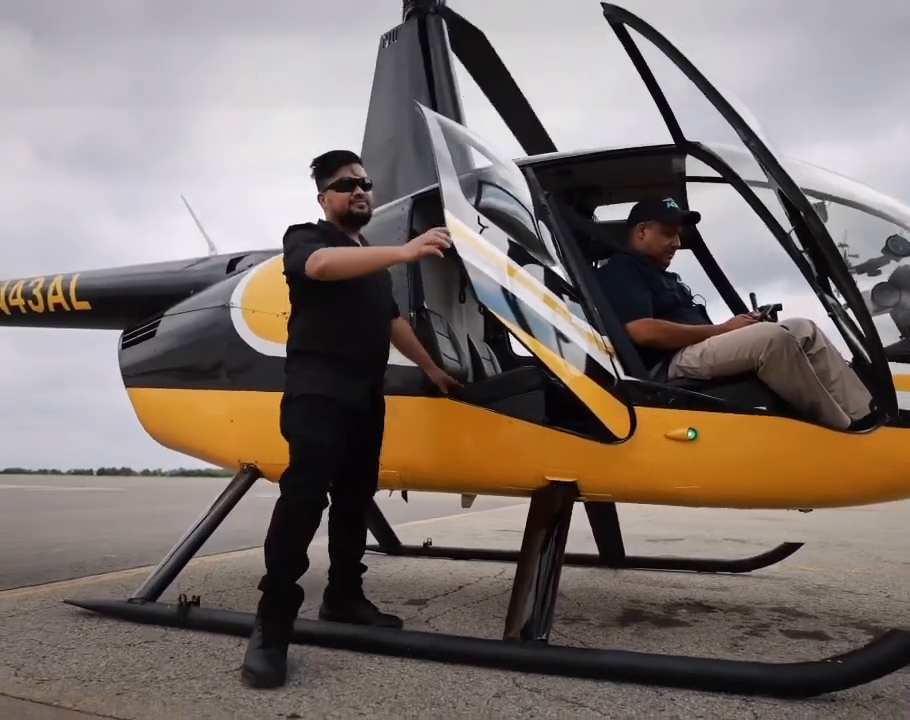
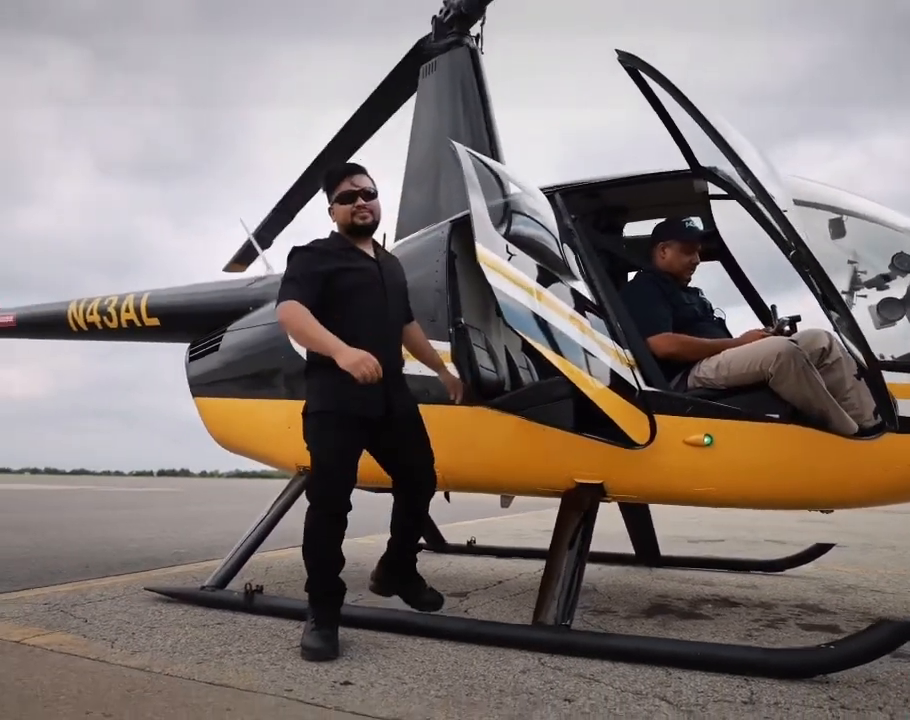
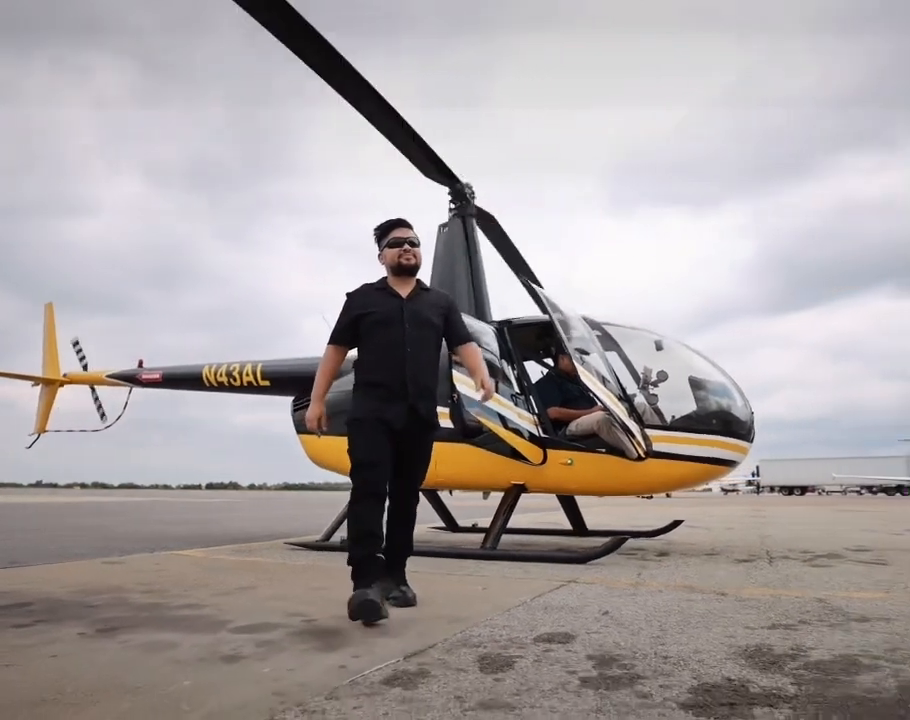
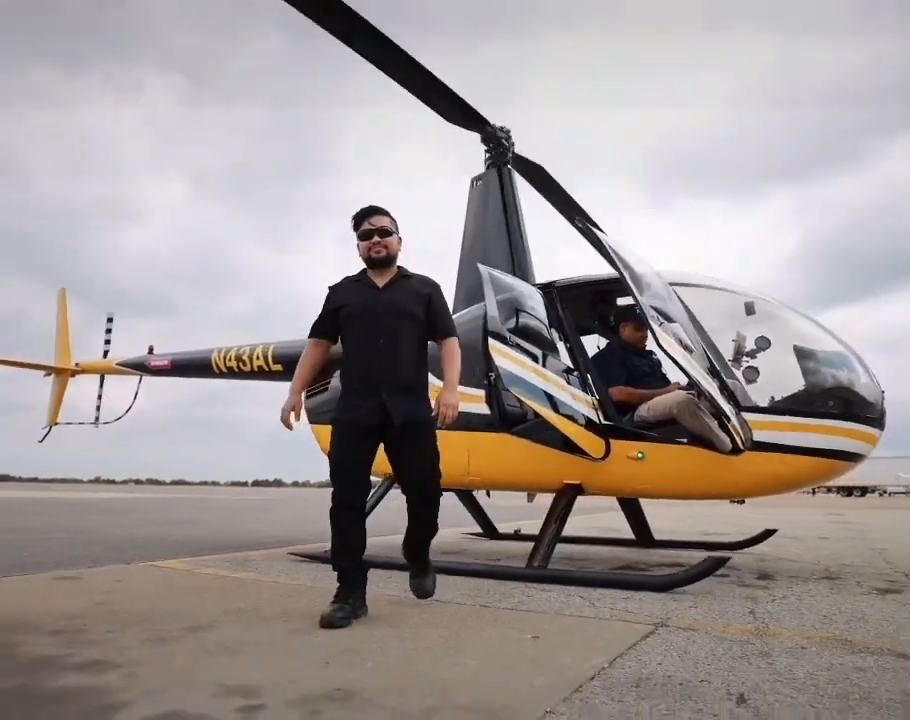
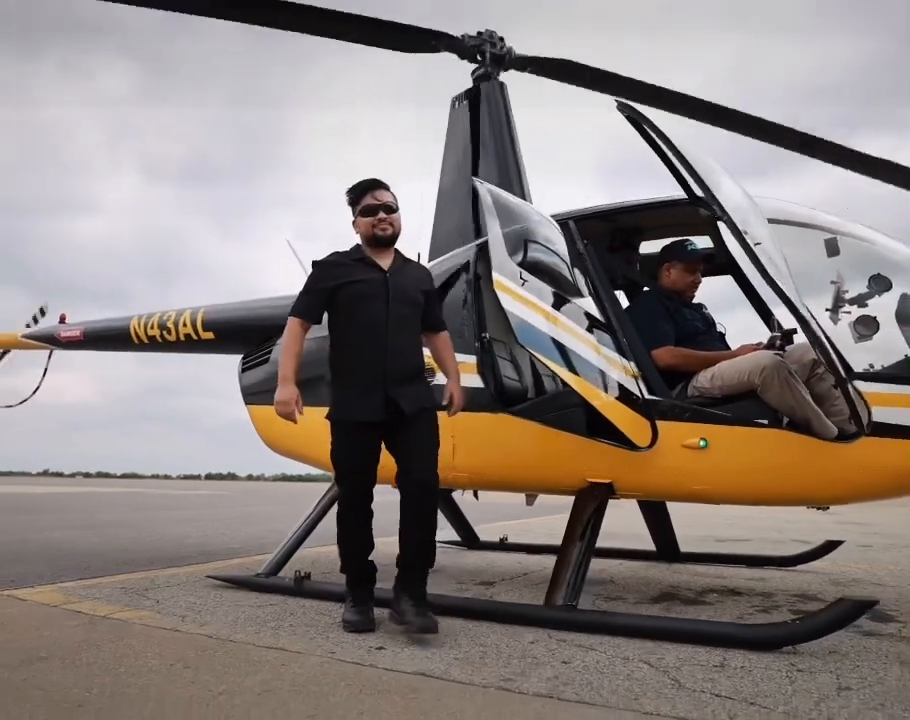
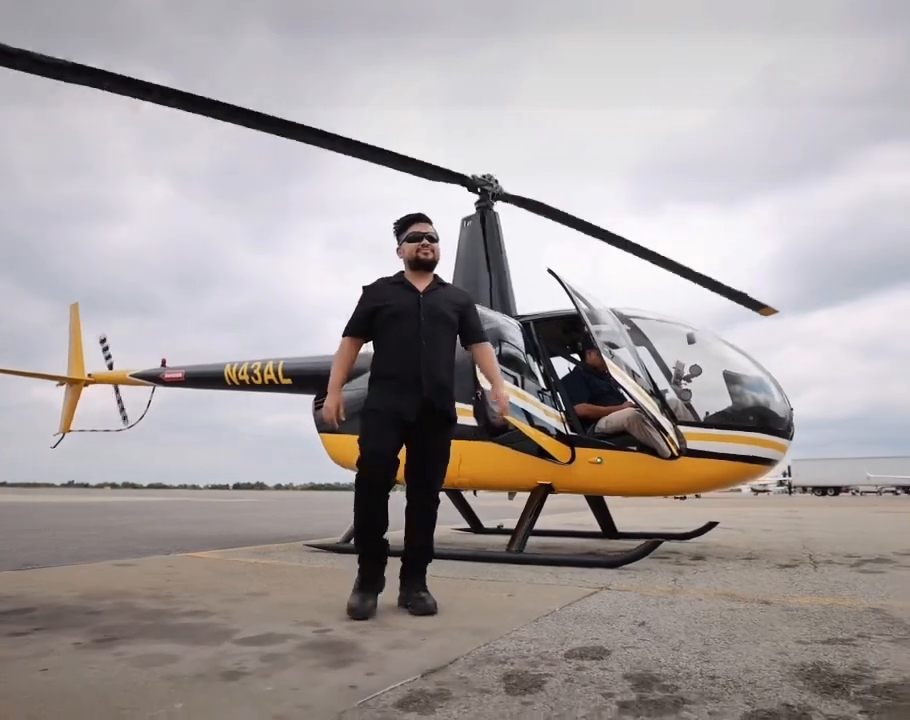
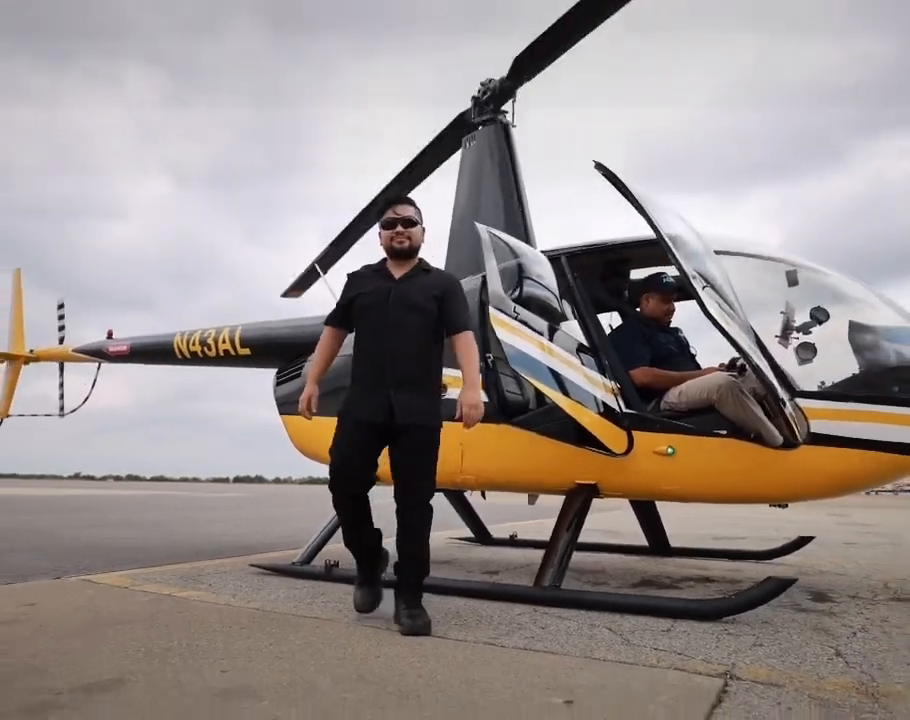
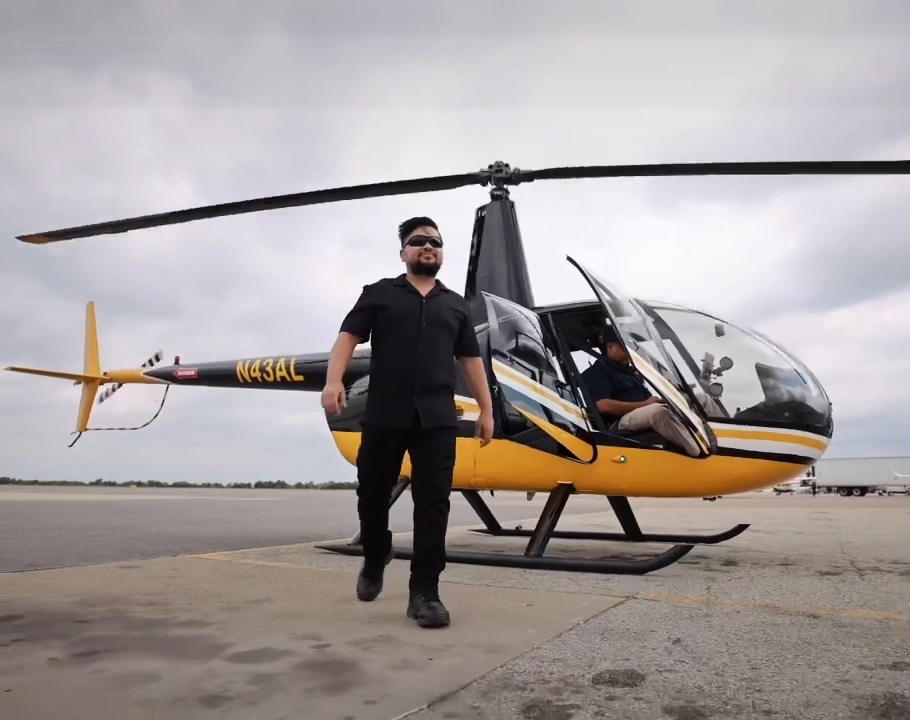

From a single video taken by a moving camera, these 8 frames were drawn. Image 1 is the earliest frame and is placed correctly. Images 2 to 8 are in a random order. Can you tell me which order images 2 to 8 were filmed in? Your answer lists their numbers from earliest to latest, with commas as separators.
2, 5, 7, 4, 8, 6, 3
